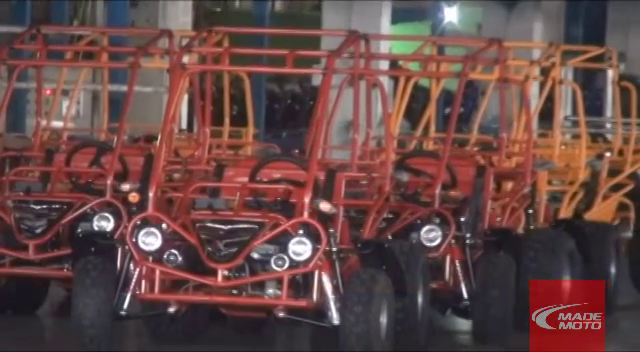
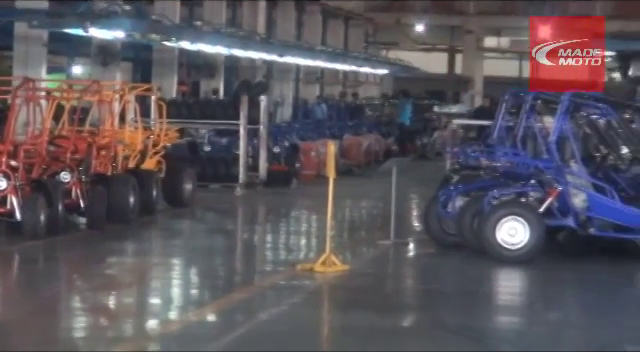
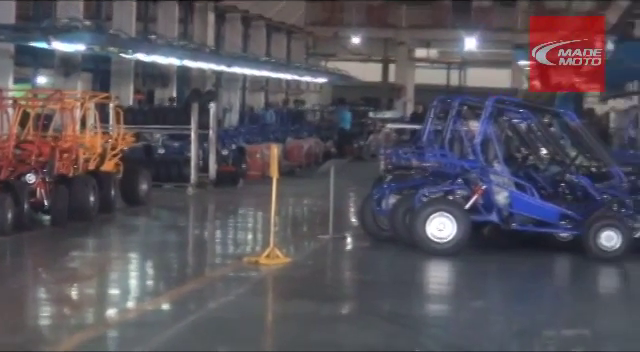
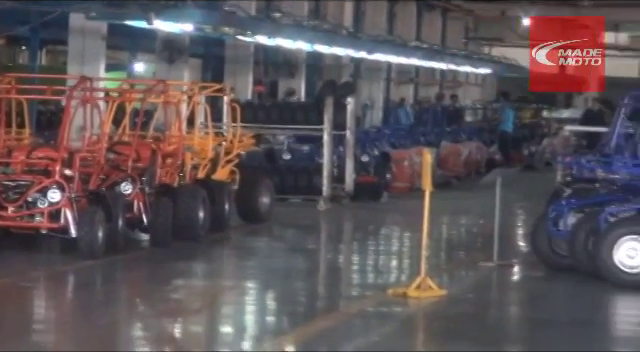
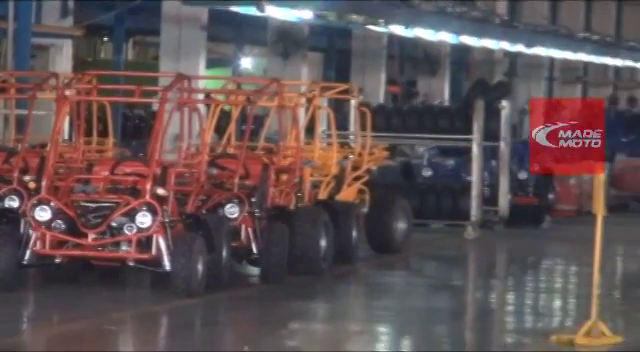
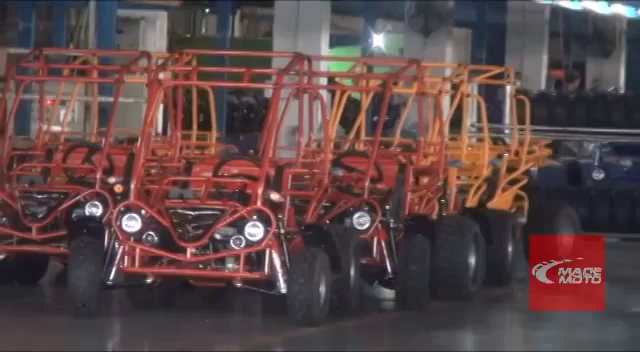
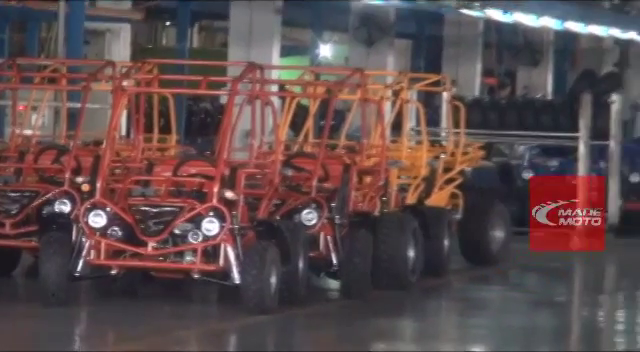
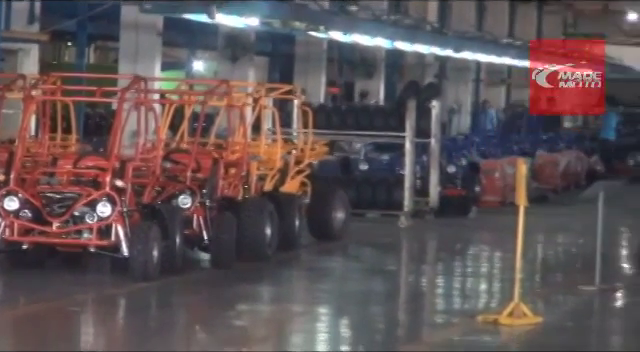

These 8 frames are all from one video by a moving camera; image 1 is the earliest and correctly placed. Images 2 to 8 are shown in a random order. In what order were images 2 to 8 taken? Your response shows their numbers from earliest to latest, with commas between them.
6, 7, 5, 8, 4, 2, 3
